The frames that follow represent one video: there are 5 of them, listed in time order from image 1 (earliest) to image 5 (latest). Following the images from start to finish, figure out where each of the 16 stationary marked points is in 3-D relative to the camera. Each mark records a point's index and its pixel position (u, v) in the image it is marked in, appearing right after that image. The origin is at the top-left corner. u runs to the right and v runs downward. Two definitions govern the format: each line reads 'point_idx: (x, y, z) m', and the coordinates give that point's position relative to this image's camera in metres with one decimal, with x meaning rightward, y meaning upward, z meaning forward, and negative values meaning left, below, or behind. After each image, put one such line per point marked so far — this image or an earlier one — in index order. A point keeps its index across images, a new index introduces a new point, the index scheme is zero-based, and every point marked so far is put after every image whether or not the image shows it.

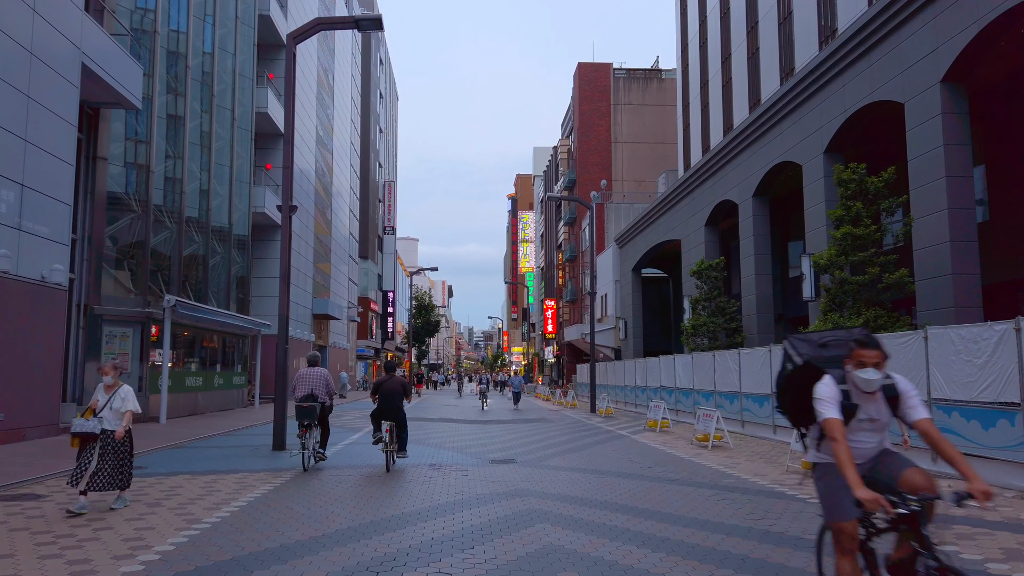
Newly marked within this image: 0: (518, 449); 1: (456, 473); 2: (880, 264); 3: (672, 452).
0: (+0.1, -3.7, +18.6) m
1: (-0.9, -3.0, +13.1) m
2: (+7.3, +0.5, +15.8) m
3: (+3.2, -3.3, +16.2) m
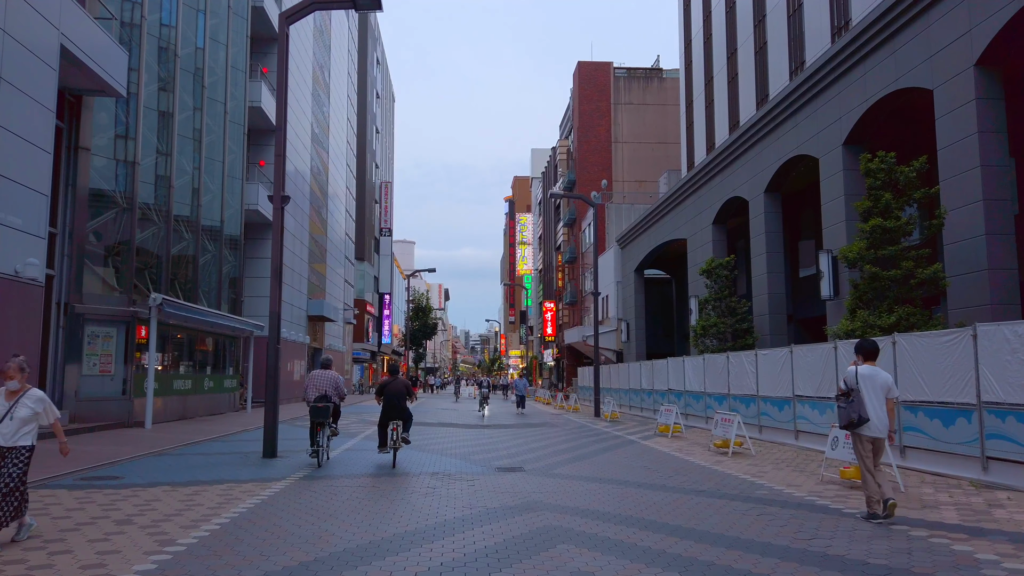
0: (+0.2, -3.7, +17.6) m
1: (-0.8, -3.0, +12.1) m
2: (+7.4, +0.5, +14.8) m
3: (+3.3, -3.2, +15.2) m
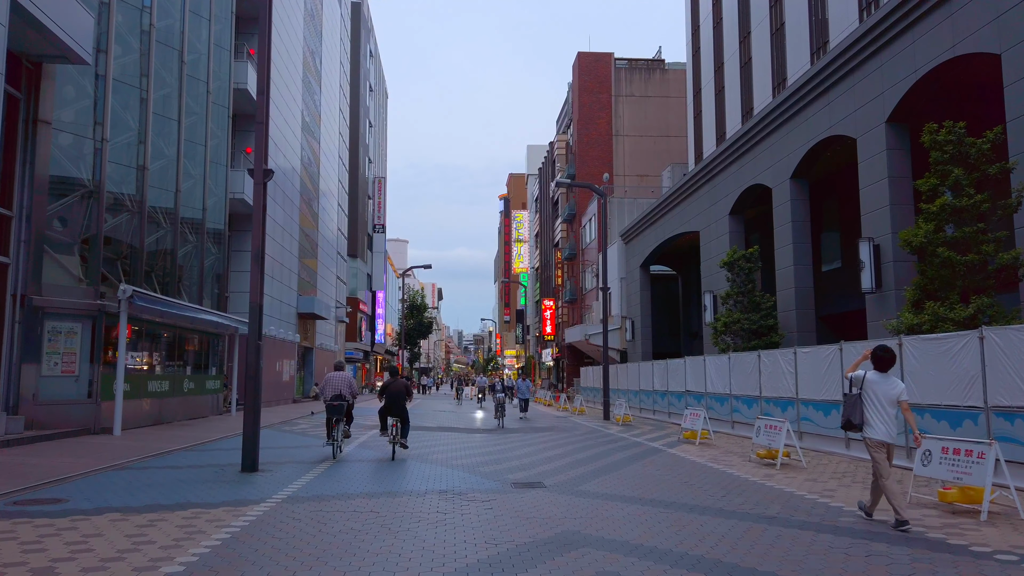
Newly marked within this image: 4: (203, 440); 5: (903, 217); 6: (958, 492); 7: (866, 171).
0: (+0.5, -3.5, +15.7) m
1: (-0.5, -2.8, +10.2) m
2: (+7.7, +0.7, +13.0) m
3: (+3.6, -3.0, +13.3) m
4: (-6.9, -3.4, +17.8) m
5: (+8.9, +1.6, +18.3) m
6: (+5.0, -2.3, +9.1) m
7: (+8.6, +2.8, +19.3) m
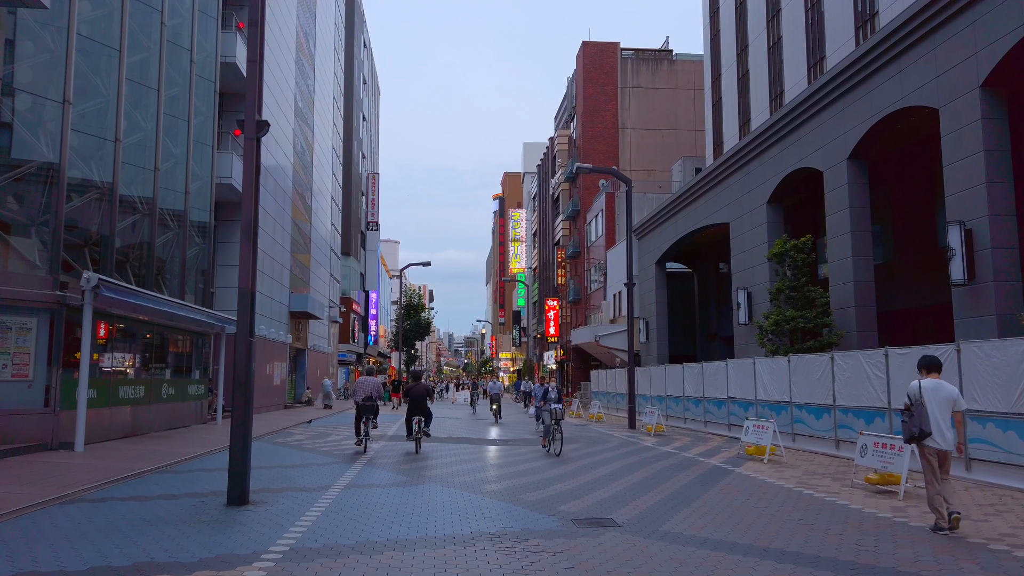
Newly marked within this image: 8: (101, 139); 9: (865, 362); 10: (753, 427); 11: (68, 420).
0: (+1.2, -3.3, +13.0) m
1: (+0.3, -2.5, +7.5) m
2: (+8.5, +0.9, +10.4) m
3: (+4.3, -2.8, +10.6) m
4: (-6.2, -3.2, +15.0) m
5: (+9.6, +1.8, +15.8) m
6: (+5.8, -2.1, +6.5) m
7: (+9.2, +3.0, +16.8) m
8: (-9.7, +3.5, +18.8) m
9: (+6.6, -1.4, +15.1) m
10: (+4.9, -2.8, +16.2) m
11: (-8.8, -2.6, +16.0) m
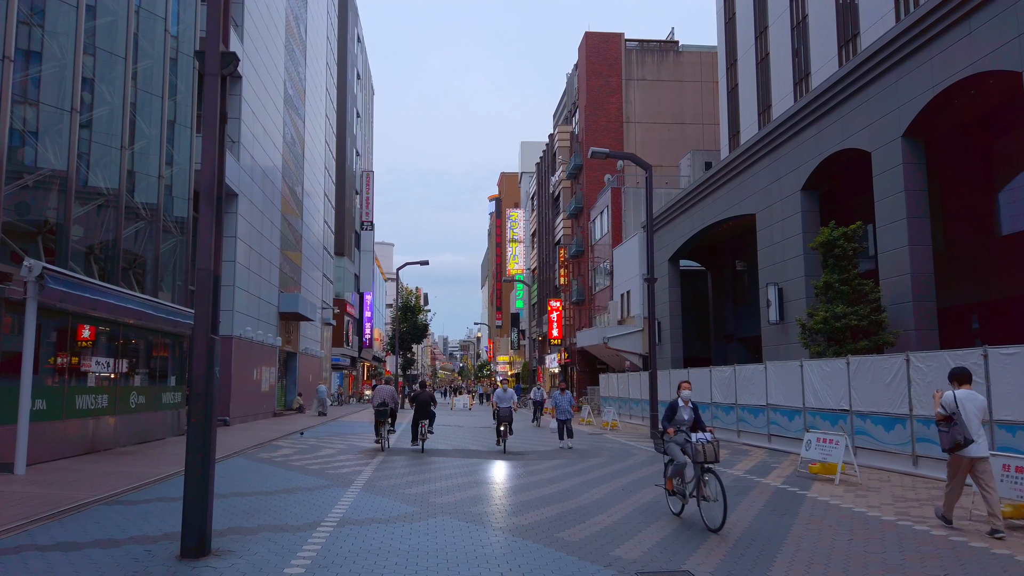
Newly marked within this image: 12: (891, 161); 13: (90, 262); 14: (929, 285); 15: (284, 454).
0: (+1.6, -3.1, +10.6) m
1: (+0.8, -2.3, +5.1) m
2: (+8.9, +1.1, +8.1) m
3: (+4.8, -2.6, +8.3) m
4: (-5.8, -3.0, +12.6) m
5: (+10.0, +2.0, +13.5) m
6: (+6.3, -1.9, +4.1) m
7: (+9.6, +3.2, +14.5) m
8: (-9.4, +3.6, +16.4) m
9: (+7.0, -1.2, +12.8) m
10: (+5.2, -2.6, +13.8) m
11: (-8.4, -2.5, +13.6) m
12: (+9.1, +3.1, +19.4) m
13: (-9.4, +0.6, +17.8) m
14: (+9.6, +0.1, +18.5) m
15: (-5.1, -3.7, +17.7) m
